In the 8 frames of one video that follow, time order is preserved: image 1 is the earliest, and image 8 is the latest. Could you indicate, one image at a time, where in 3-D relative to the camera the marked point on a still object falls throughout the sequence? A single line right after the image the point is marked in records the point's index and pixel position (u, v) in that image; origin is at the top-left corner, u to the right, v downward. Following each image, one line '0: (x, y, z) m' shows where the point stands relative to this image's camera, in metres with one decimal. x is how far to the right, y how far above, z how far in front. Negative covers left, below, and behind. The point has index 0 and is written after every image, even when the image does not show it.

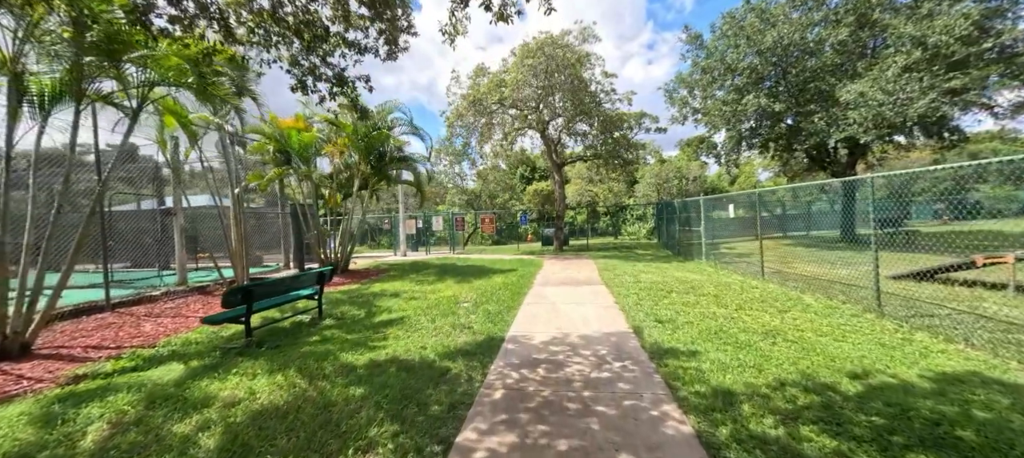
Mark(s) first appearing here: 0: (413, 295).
0: (-2.0, -1.3, +7.7) m
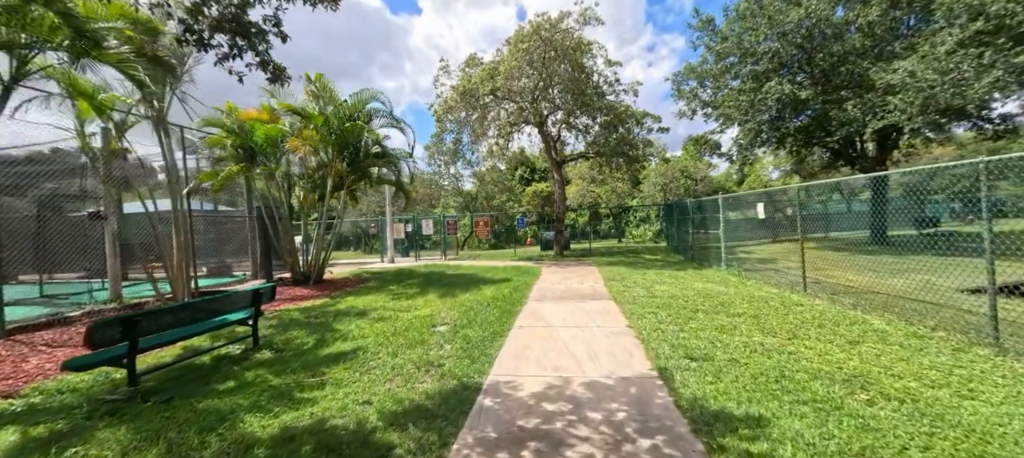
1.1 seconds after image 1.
0: (-2.1, -1.4, +6.4) m
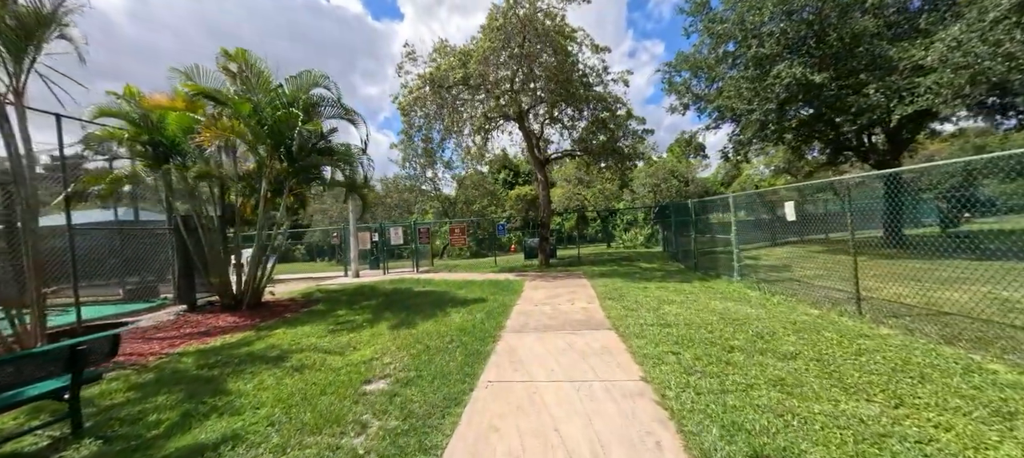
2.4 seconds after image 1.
0: (-2.5, -1.6, +4.8) m
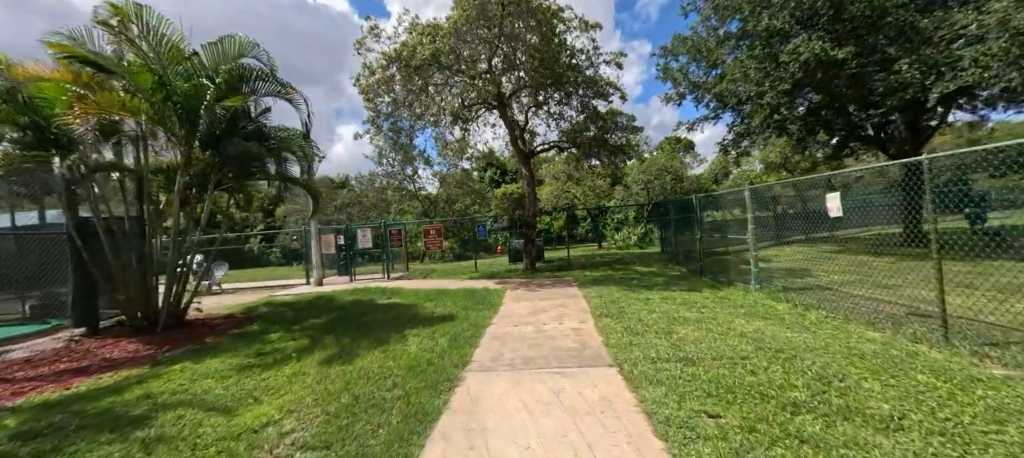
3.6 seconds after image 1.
0: (-2.8, -1.6, +3.3) m
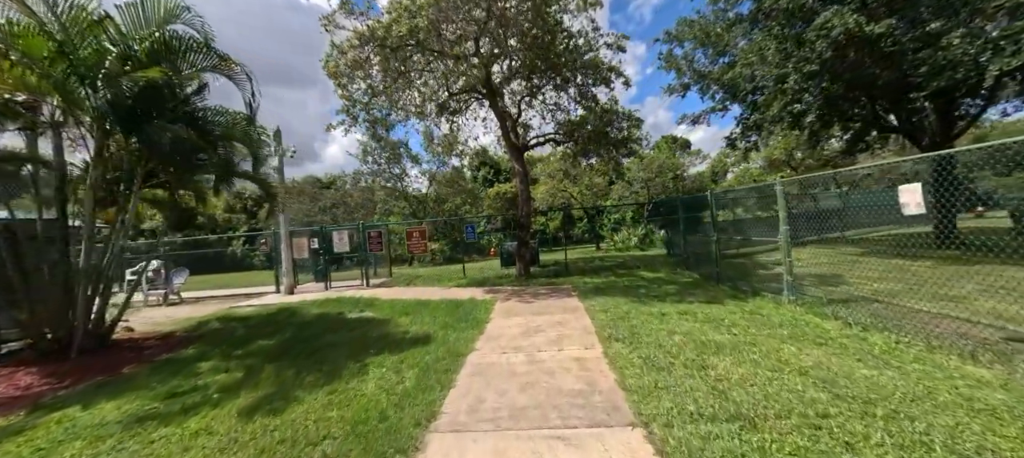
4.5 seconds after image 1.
0: (-3.0, -1.7, +2.1) m
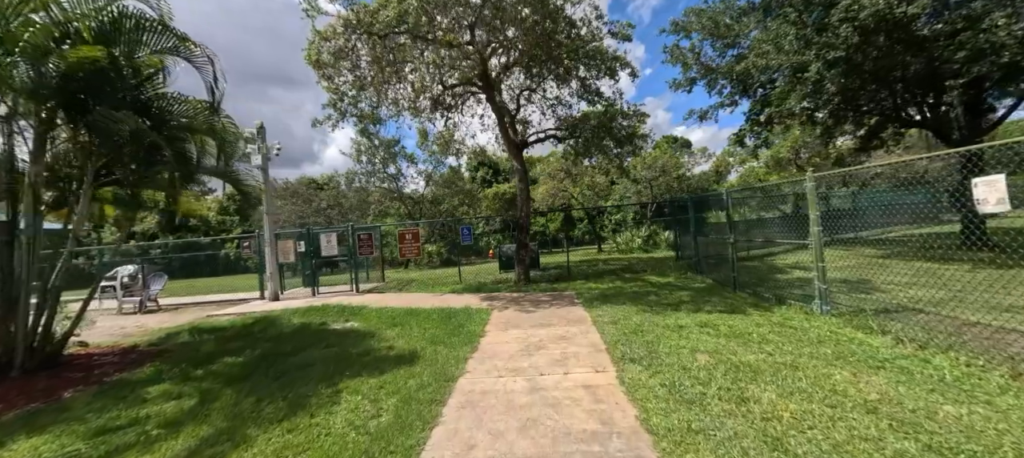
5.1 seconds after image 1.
0: (-3.0, -1.7, +1.5) m
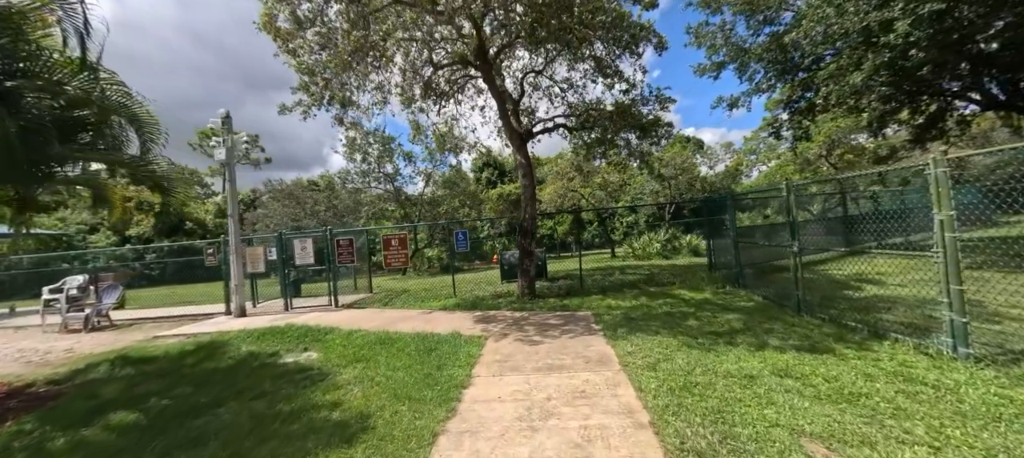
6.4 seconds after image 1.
0: (-3.1, -1.7, 0.0) m
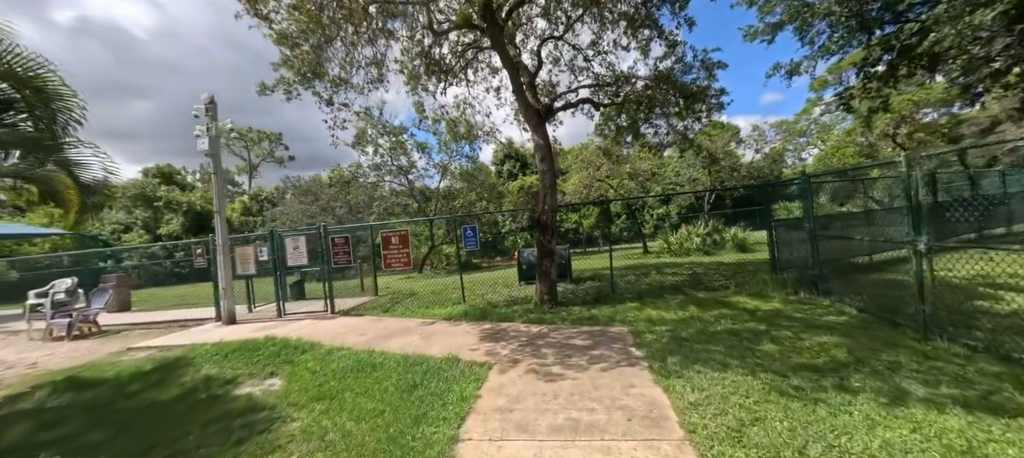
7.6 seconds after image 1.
0: (-3.3, -1.8, -1.0) m
